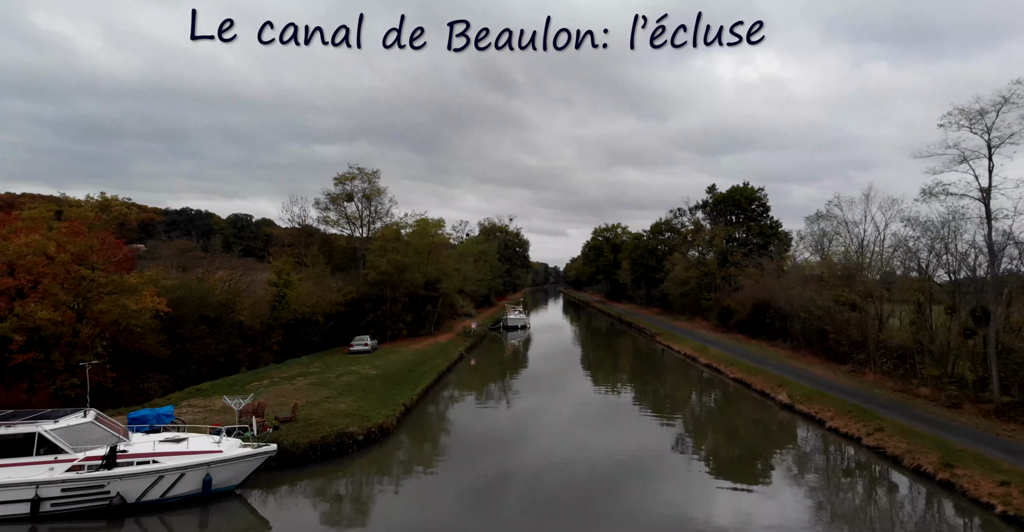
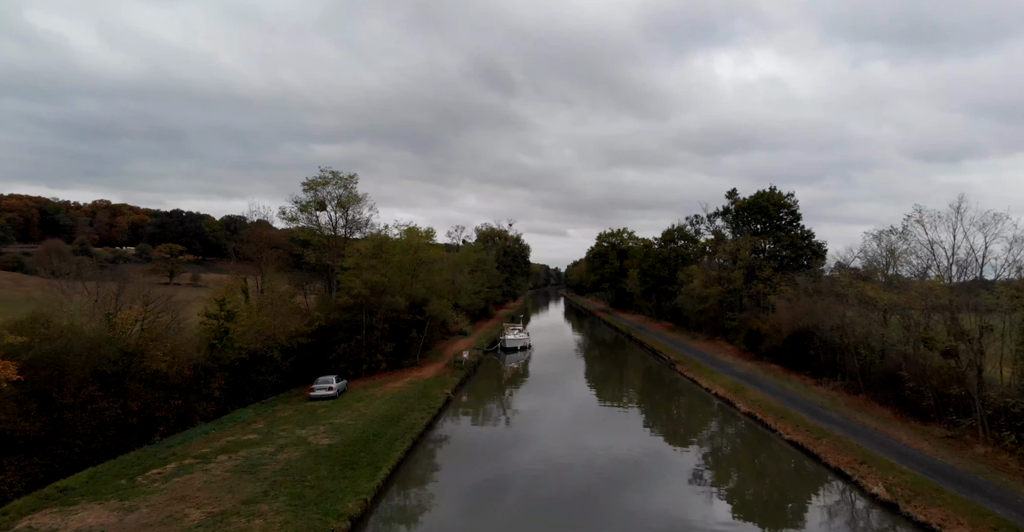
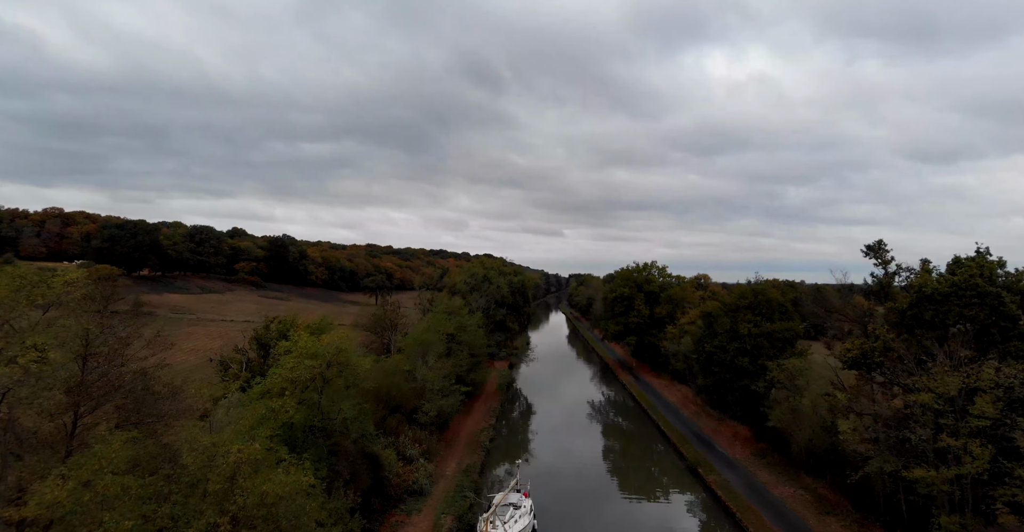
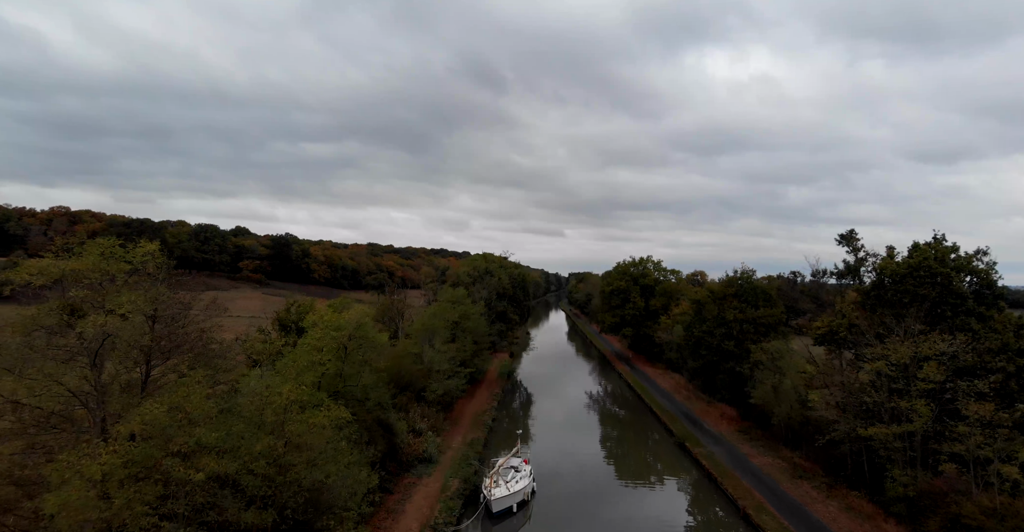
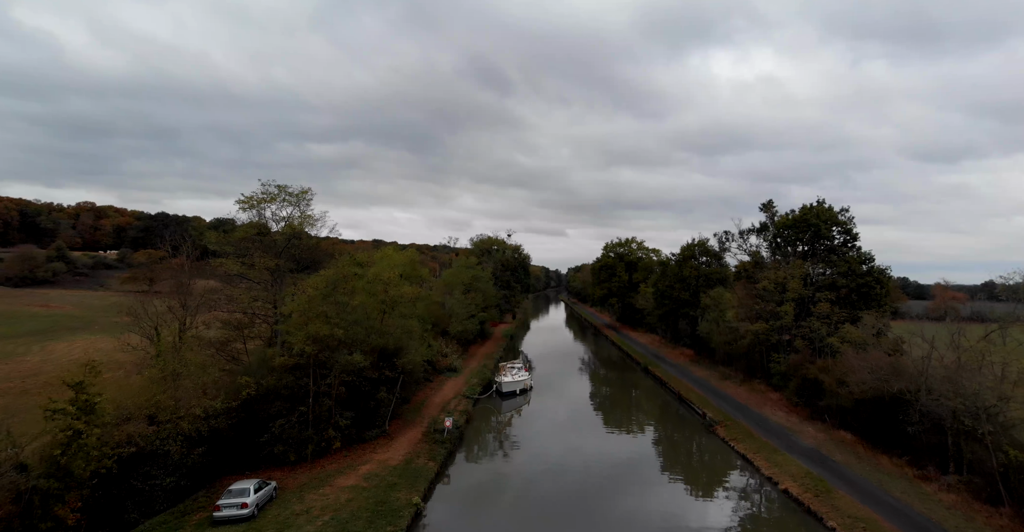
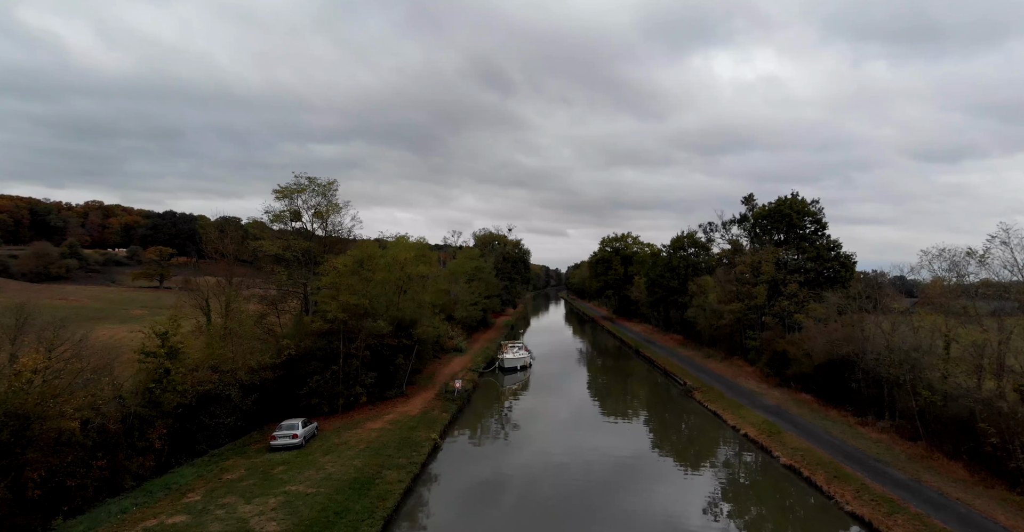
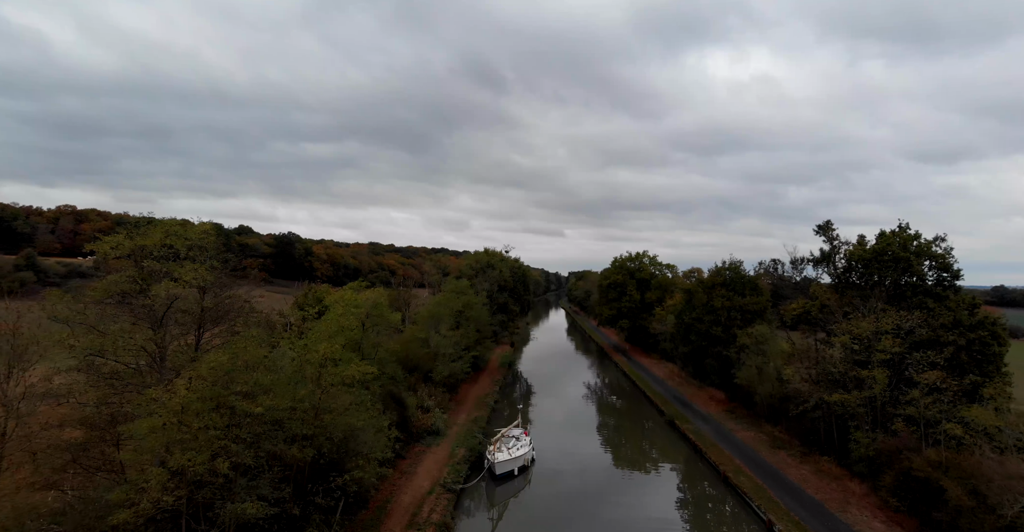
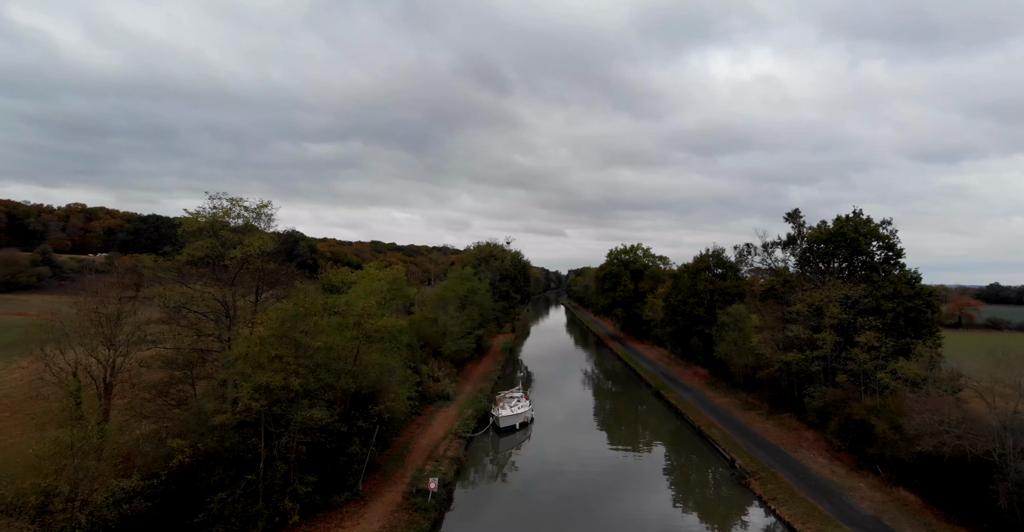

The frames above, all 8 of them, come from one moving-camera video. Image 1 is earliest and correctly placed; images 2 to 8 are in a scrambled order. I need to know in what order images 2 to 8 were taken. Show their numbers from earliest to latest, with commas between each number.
2, 6, 5, 8, 7, 4, 3
